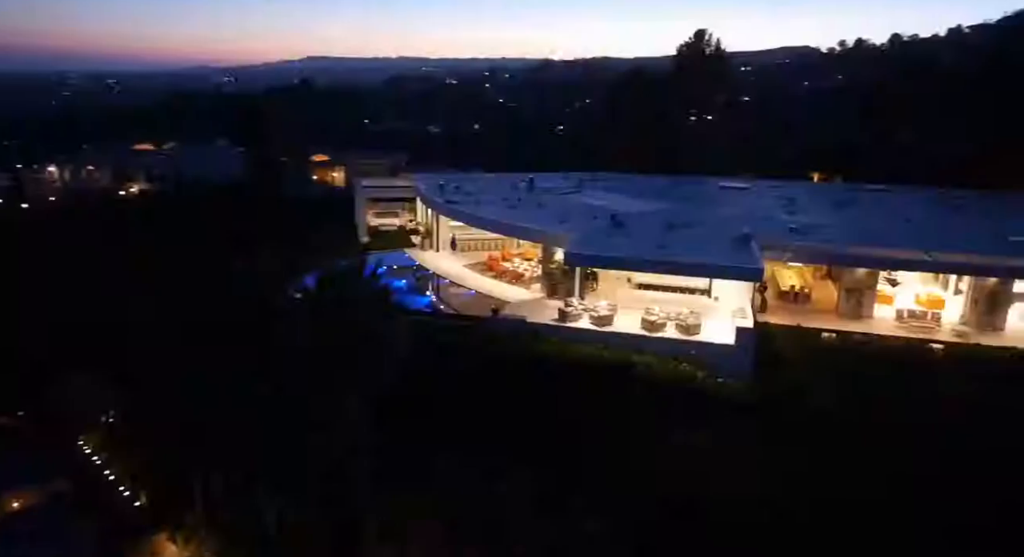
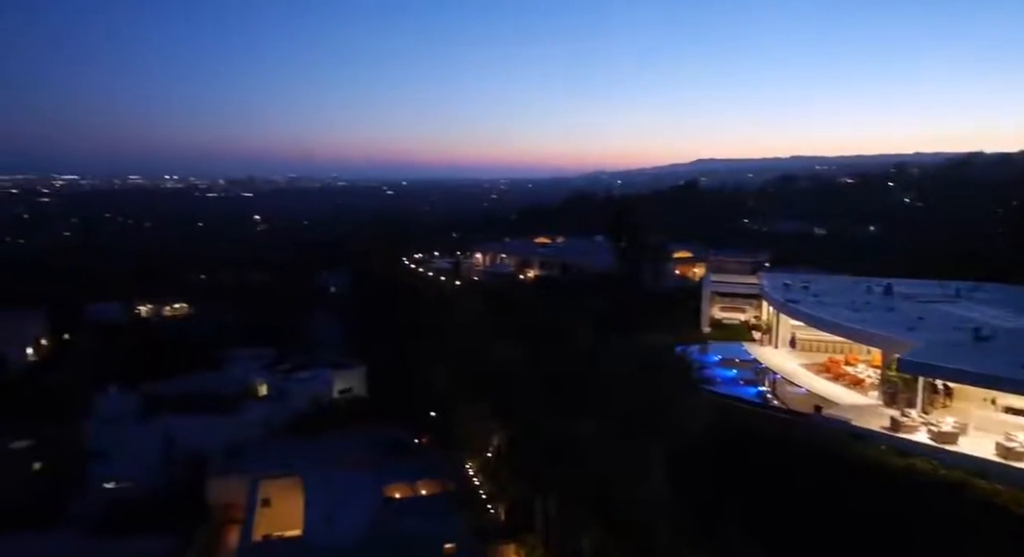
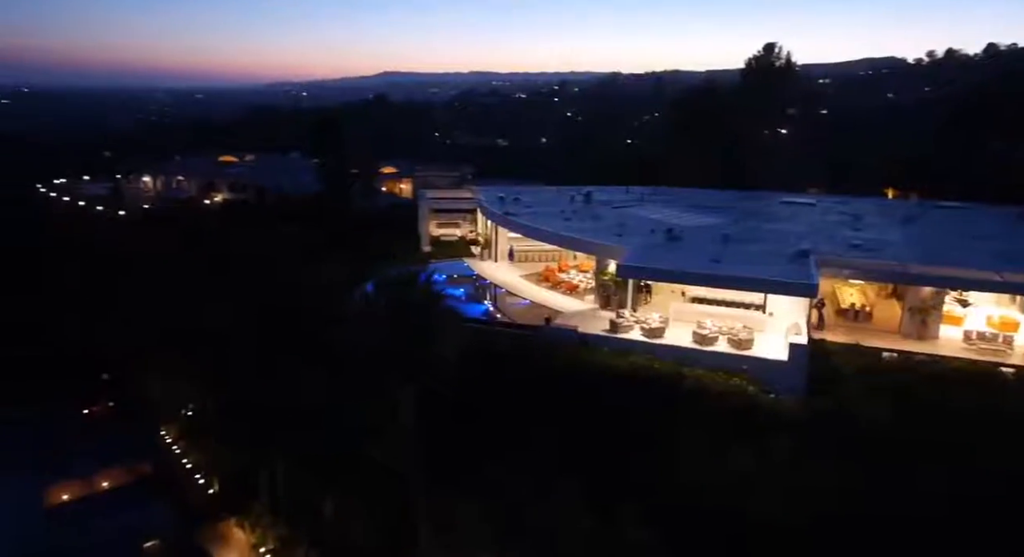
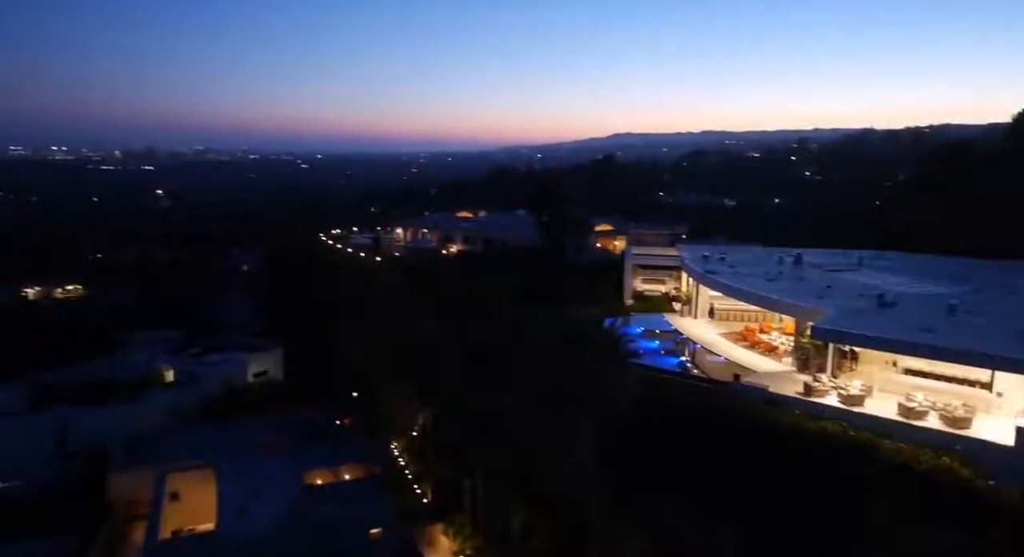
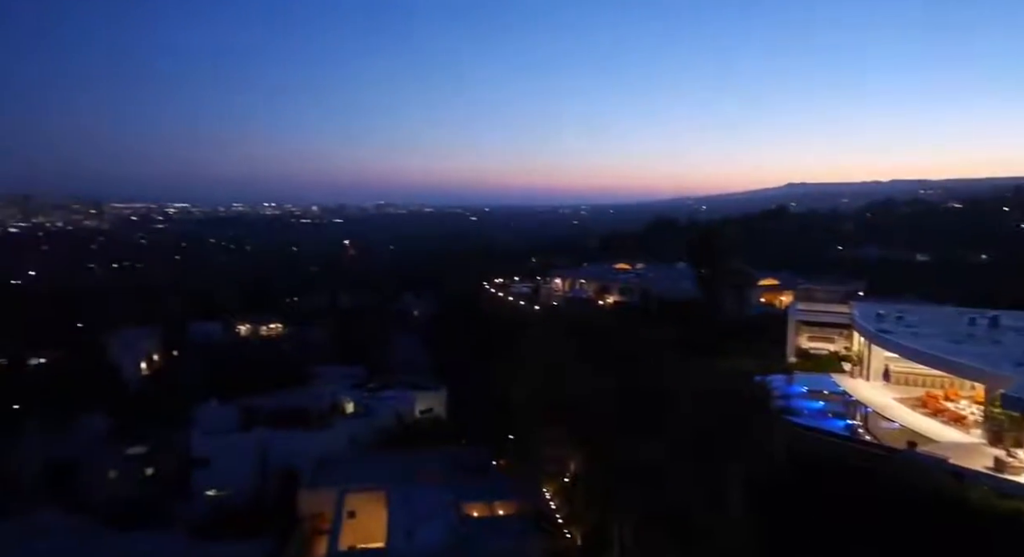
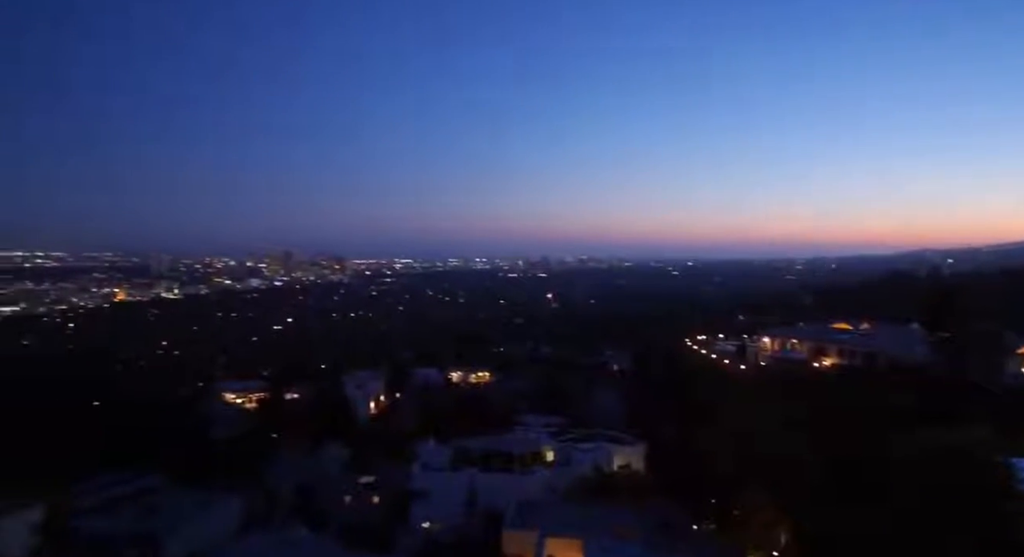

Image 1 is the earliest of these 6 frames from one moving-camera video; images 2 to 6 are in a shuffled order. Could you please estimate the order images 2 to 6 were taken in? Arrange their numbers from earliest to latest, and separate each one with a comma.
3, 4, 2, 5, 6
